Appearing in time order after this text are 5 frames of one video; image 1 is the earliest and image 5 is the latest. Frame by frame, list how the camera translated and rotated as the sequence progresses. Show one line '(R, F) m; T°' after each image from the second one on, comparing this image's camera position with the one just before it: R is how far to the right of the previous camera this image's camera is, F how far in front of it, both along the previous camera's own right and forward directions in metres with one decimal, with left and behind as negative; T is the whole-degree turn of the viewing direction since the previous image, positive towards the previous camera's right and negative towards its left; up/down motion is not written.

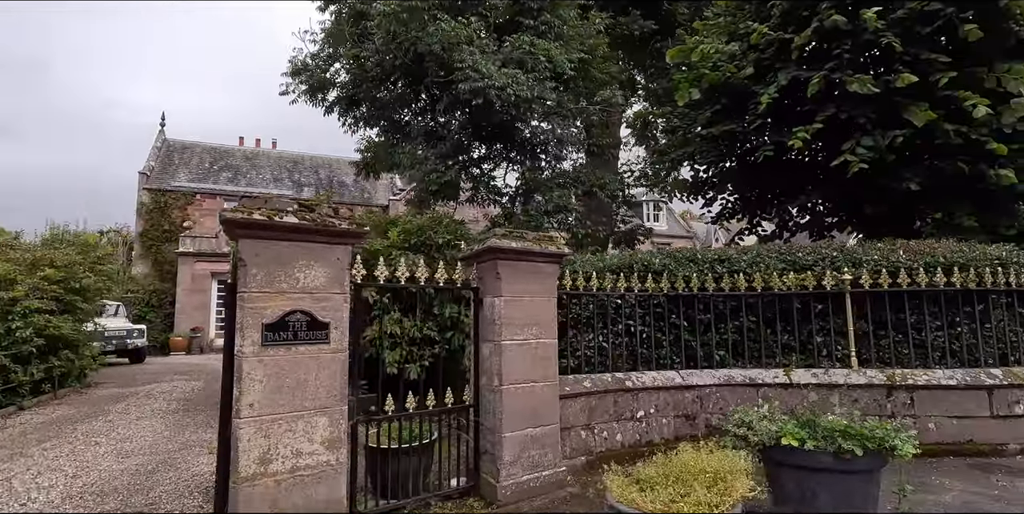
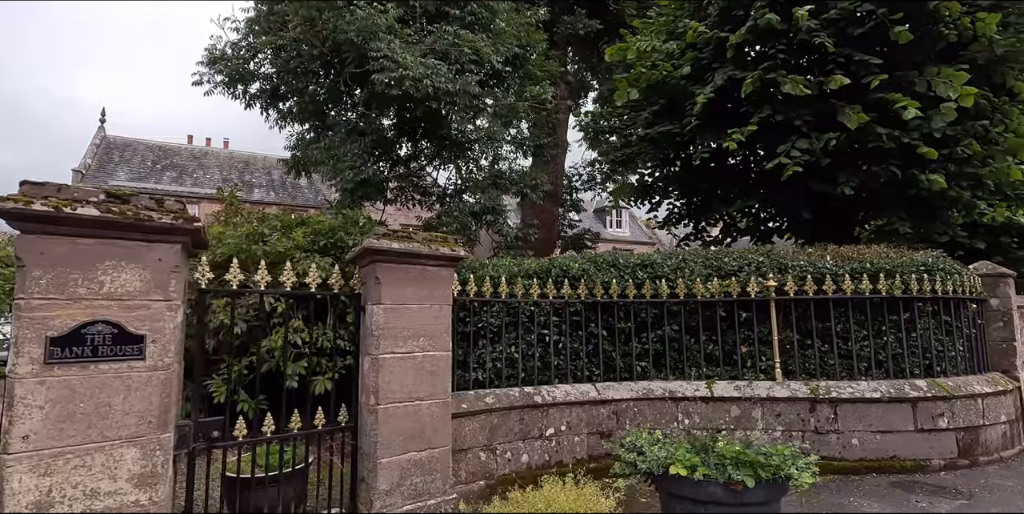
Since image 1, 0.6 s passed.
(+0.6, +0.4) m; +3°
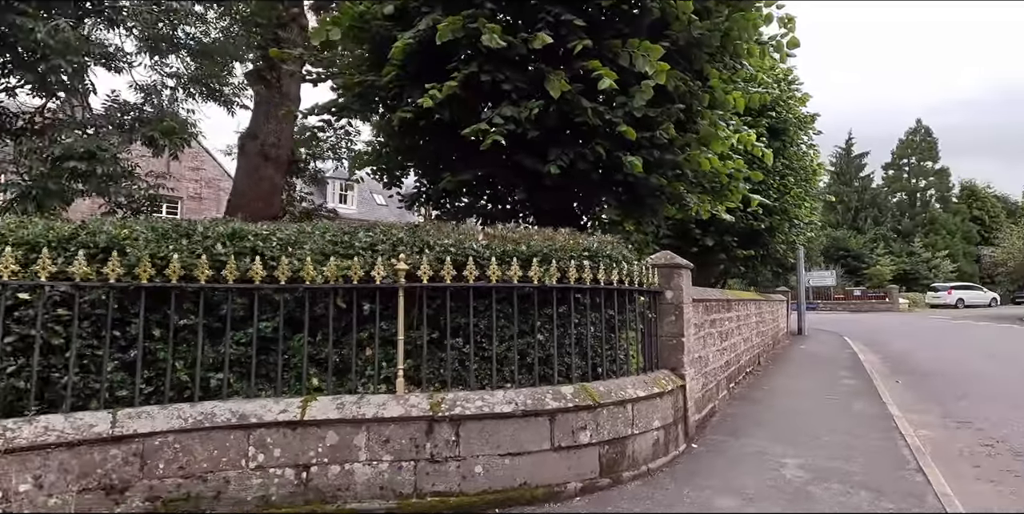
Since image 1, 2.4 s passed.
(+2.0, +1.1) m; +18°
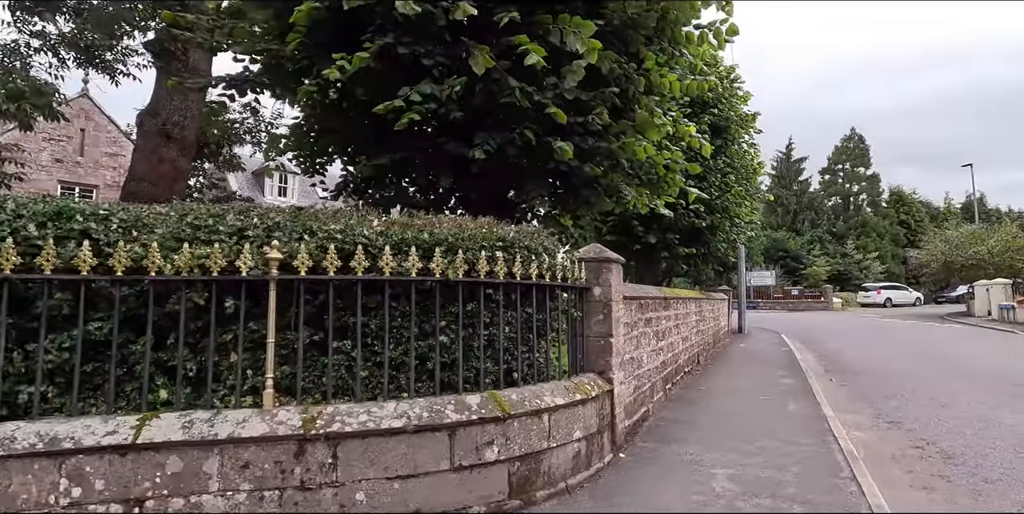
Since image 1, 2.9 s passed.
(+0.4, +0.5) m; +5°
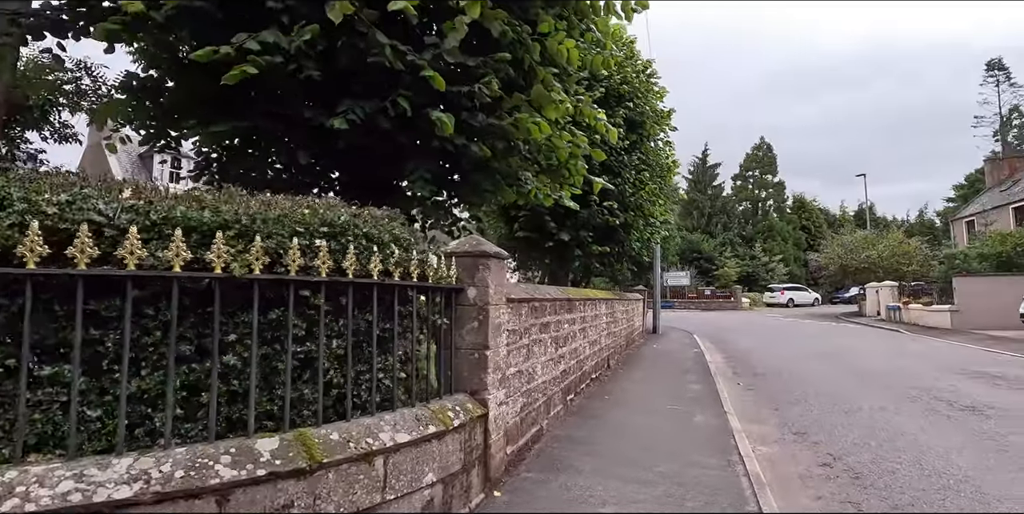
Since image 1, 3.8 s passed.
(+0.5, +0.9) m; +8°
